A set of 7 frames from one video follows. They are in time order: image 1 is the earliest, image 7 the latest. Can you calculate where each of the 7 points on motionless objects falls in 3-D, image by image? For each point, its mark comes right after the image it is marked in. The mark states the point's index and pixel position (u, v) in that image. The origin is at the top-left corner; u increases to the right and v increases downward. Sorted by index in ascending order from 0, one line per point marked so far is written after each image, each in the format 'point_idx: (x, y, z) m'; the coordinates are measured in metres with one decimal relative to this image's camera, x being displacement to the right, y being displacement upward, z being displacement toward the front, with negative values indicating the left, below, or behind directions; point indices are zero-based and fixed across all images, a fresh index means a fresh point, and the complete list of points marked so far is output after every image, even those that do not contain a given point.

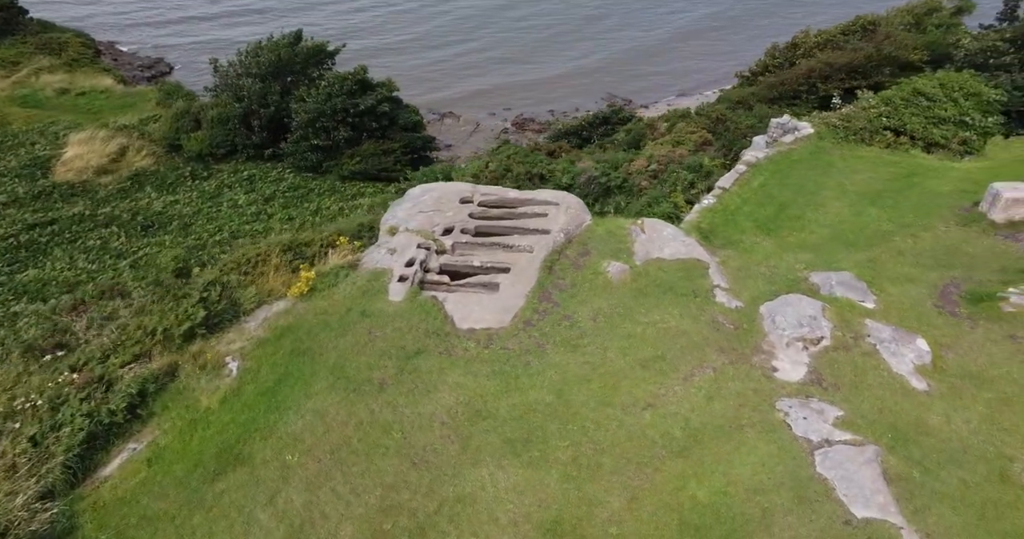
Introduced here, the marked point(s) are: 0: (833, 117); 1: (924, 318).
0: (+6.8, +3.5, +14.1) m
1: (+5.3, -0.6, +8.0) m
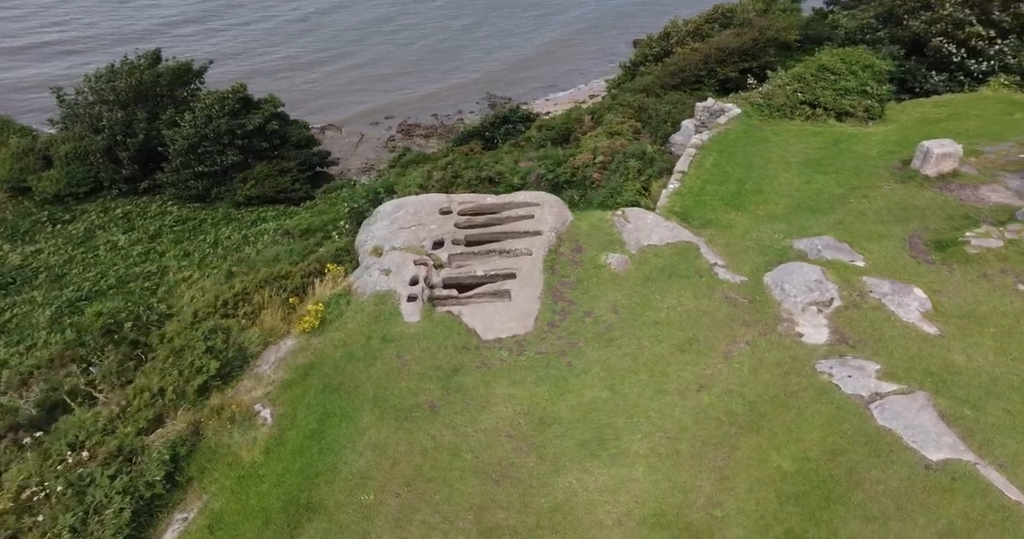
0: (+5.6, +4.2, +15.1) m
1: (+5.6, 0.0, +8.9) m
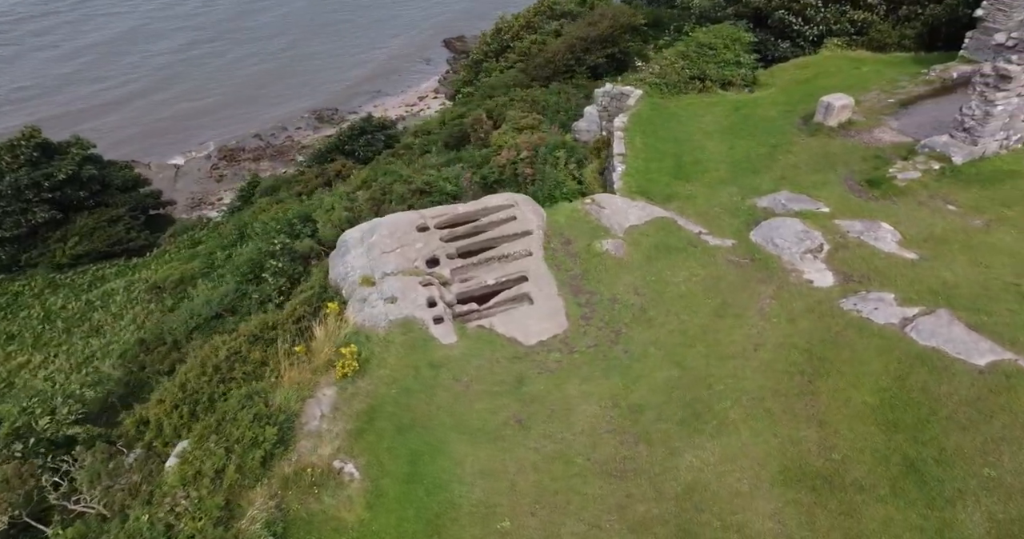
0: (+3.4, +5.0, +16.0) m
1: (+5.6, +1.0, +10.0) m
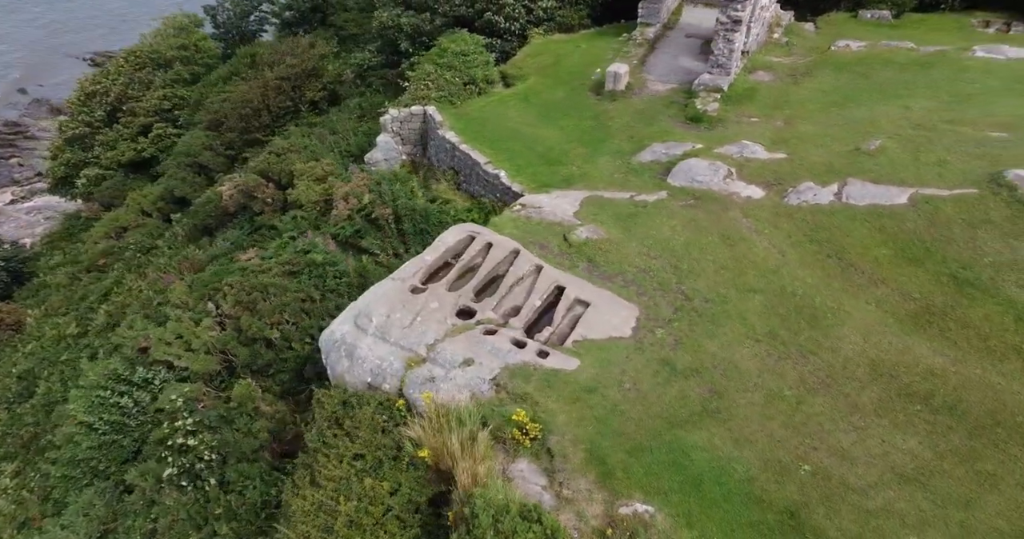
0: (-2.2, +4.6, +16.1) m
1: (+4.0, +2.6, +12.5) m
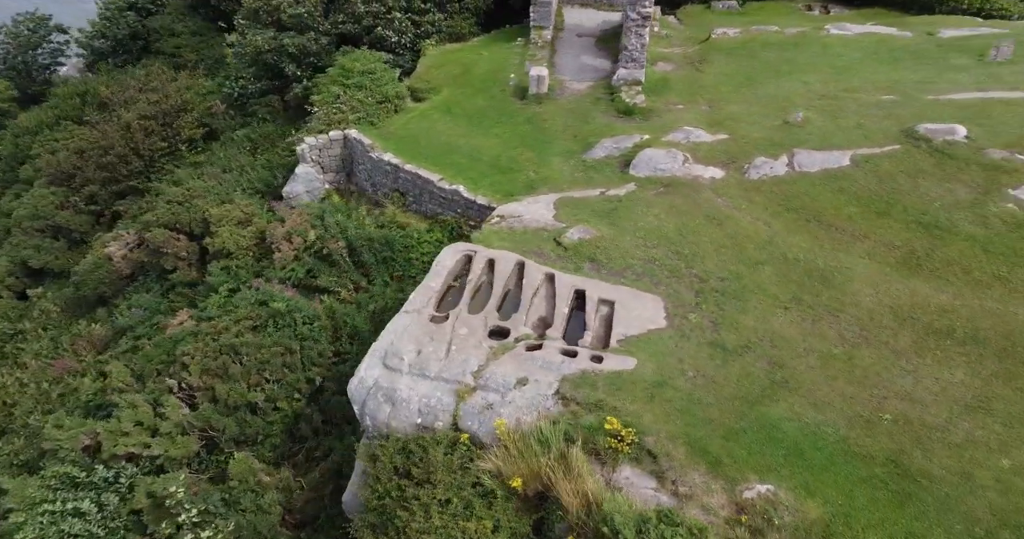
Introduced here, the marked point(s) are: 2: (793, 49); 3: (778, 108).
0: (-4.2, +3.8, +15.2) m
1: (+3.0, +2.9, +13.0) m
2: (+7.4, +5.9, +16.9) m
3: (+5.5, +3.3, +13.1) m
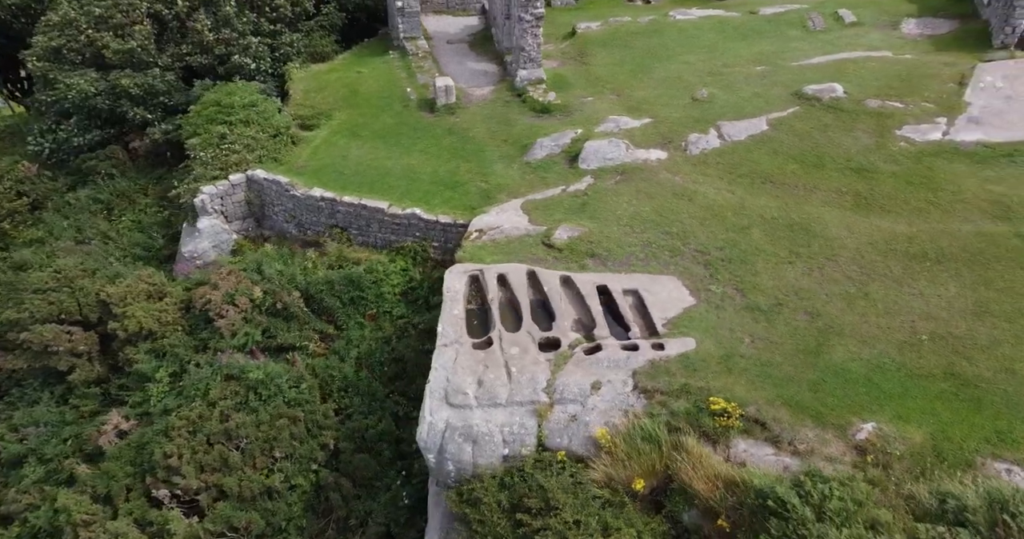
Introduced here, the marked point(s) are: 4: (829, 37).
0: (-6.0, +2.5, +13.6) m
1: (+1.5, +3.2, +13.3) m
2: (+4.1, +6.7, +18.2) m
3: (+3.7, +4.0, +14.1) m
4: (+8.6, +6.3, +17.3) m
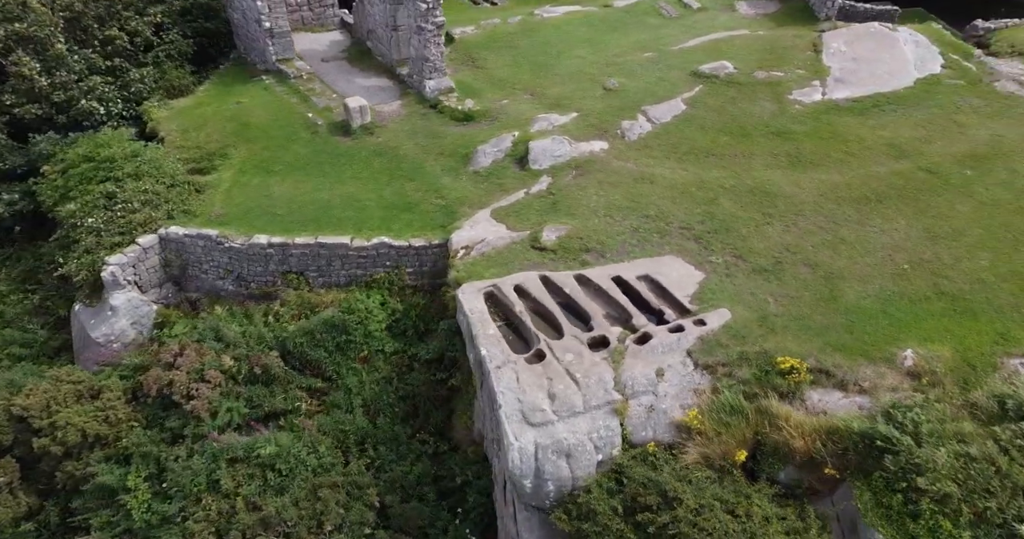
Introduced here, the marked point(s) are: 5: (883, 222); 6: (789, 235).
0: (-7.1, +1.1, +11.8) m
1: (-0.1, +3.1, +13.4) m
2: (+0.5, +7.0, +18.7) m
3: (+1.7, +4.3, +14.7) m
4: (+5.1, +7.4, +19.0) m
5: (+5.6, +0.7, +9.6) m
6: (+4.1, +0.5, +9.5) m
